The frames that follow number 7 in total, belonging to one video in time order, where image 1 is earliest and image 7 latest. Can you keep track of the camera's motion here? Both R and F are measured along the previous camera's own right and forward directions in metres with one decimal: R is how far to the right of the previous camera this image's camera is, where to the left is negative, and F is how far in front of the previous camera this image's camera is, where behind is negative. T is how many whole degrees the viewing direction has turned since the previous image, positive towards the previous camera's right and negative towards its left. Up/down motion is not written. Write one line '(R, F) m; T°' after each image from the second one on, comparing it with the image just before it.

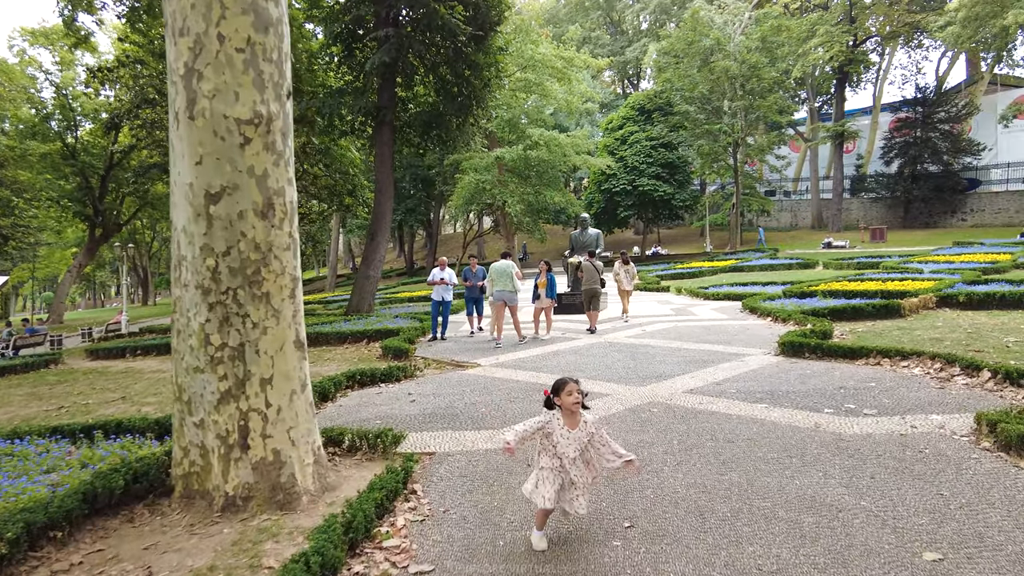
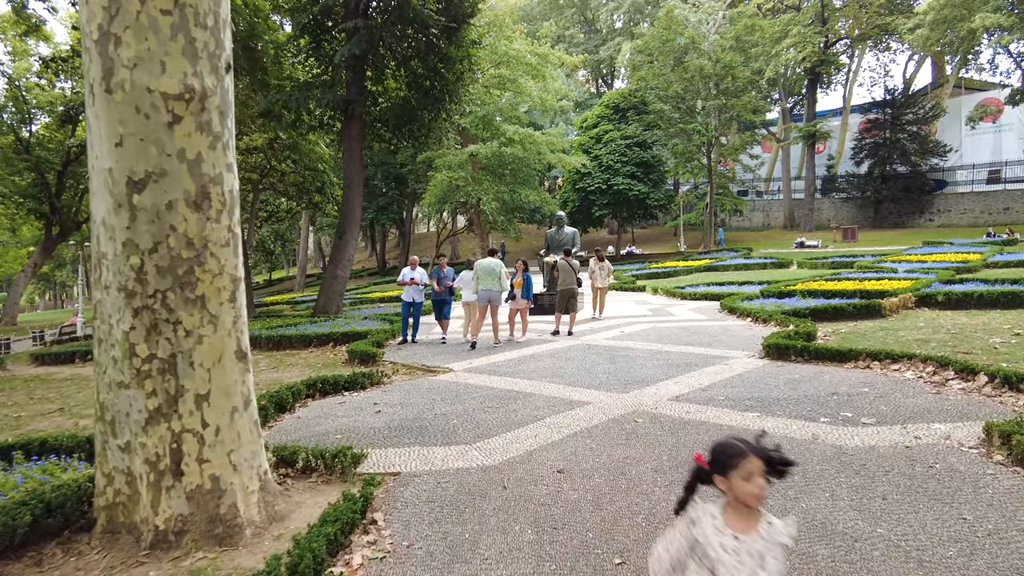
(0.0, +0.3) m; +2°
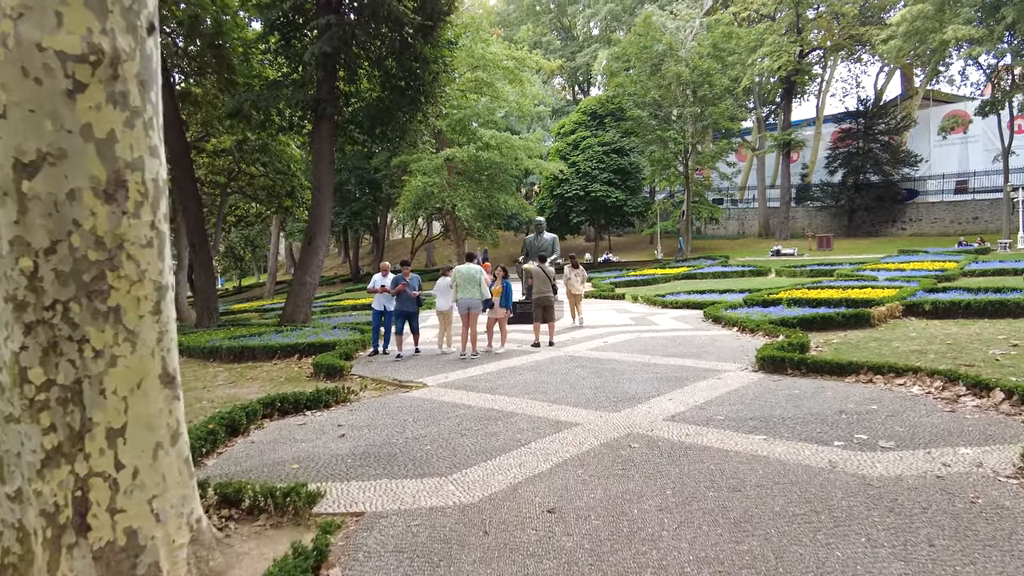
(0.0, +0.4) m; +2°
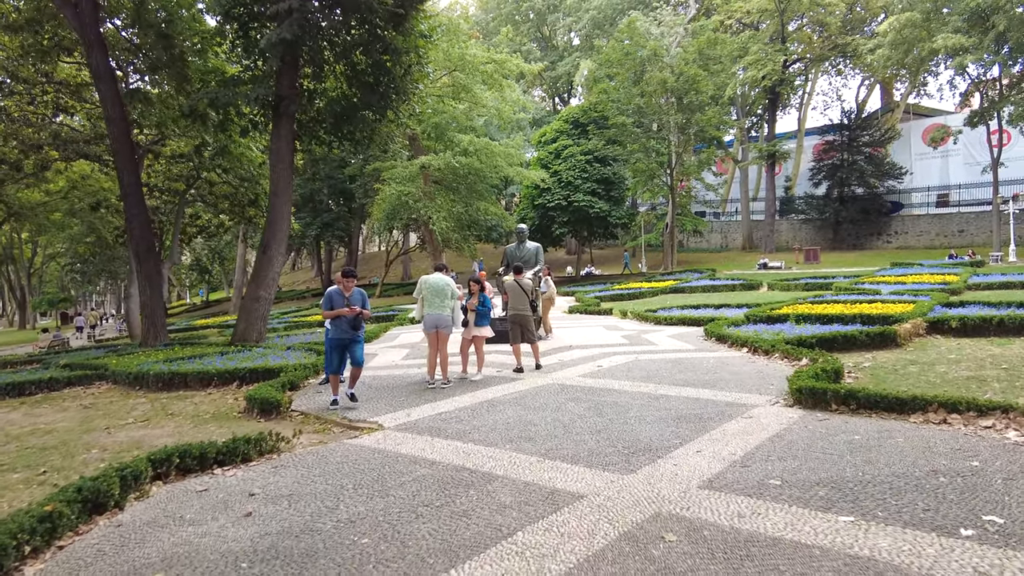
(0.0, +1.1) m; +2°
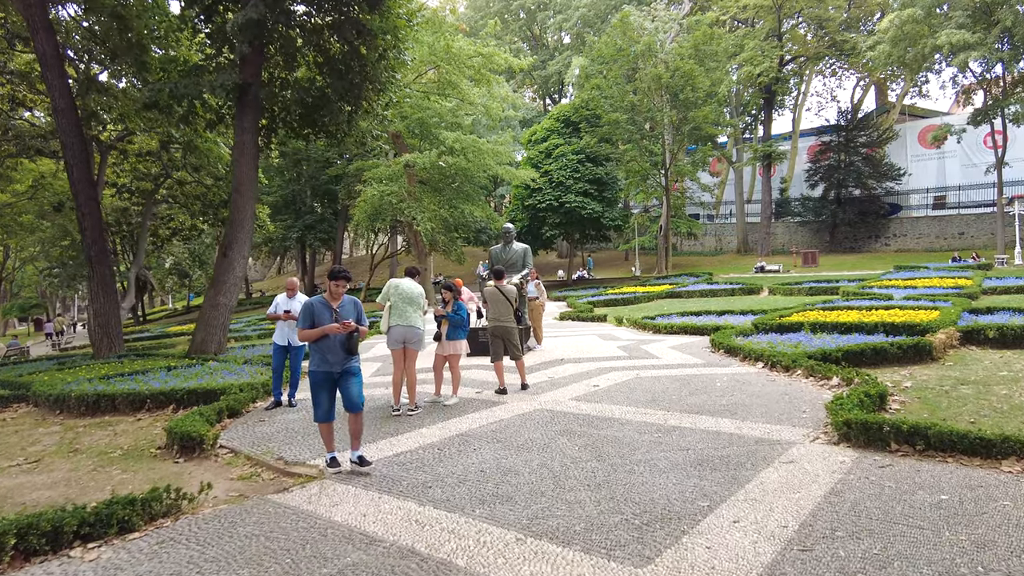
(+0.1, +1.0) m; +1°
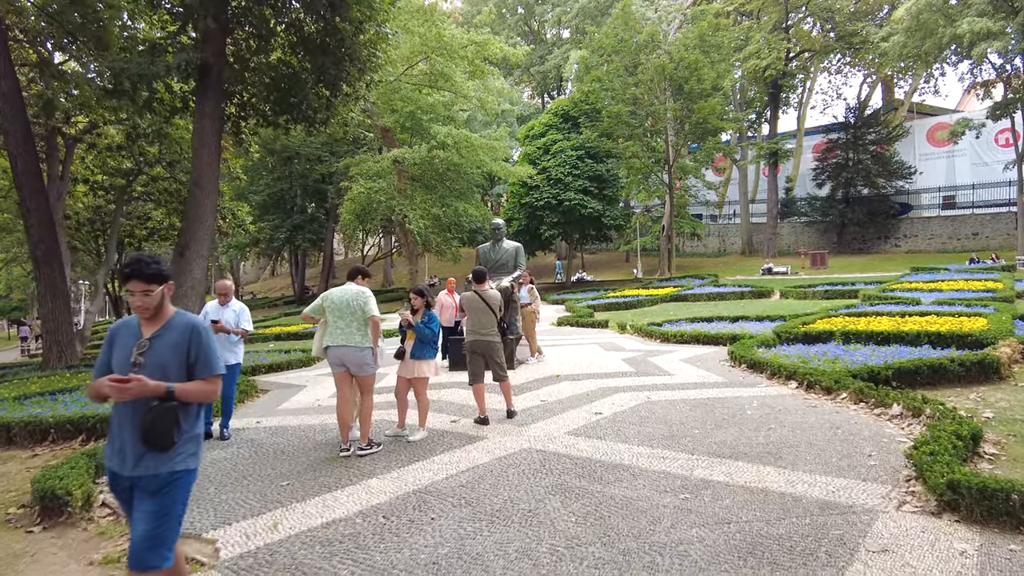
(+0.1, +1.1) m; 0°
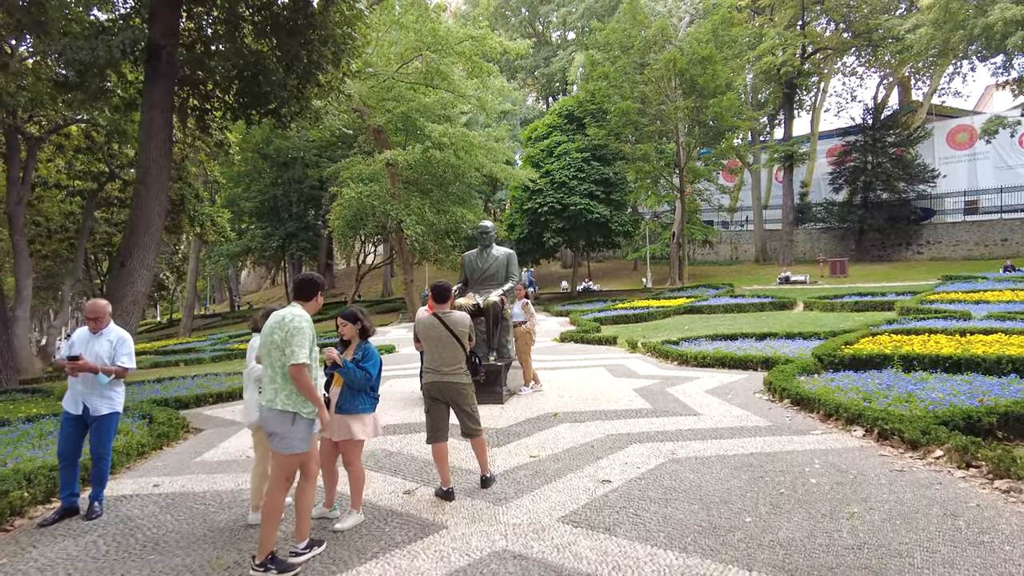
(+0.2, +1.3) m; -1°
